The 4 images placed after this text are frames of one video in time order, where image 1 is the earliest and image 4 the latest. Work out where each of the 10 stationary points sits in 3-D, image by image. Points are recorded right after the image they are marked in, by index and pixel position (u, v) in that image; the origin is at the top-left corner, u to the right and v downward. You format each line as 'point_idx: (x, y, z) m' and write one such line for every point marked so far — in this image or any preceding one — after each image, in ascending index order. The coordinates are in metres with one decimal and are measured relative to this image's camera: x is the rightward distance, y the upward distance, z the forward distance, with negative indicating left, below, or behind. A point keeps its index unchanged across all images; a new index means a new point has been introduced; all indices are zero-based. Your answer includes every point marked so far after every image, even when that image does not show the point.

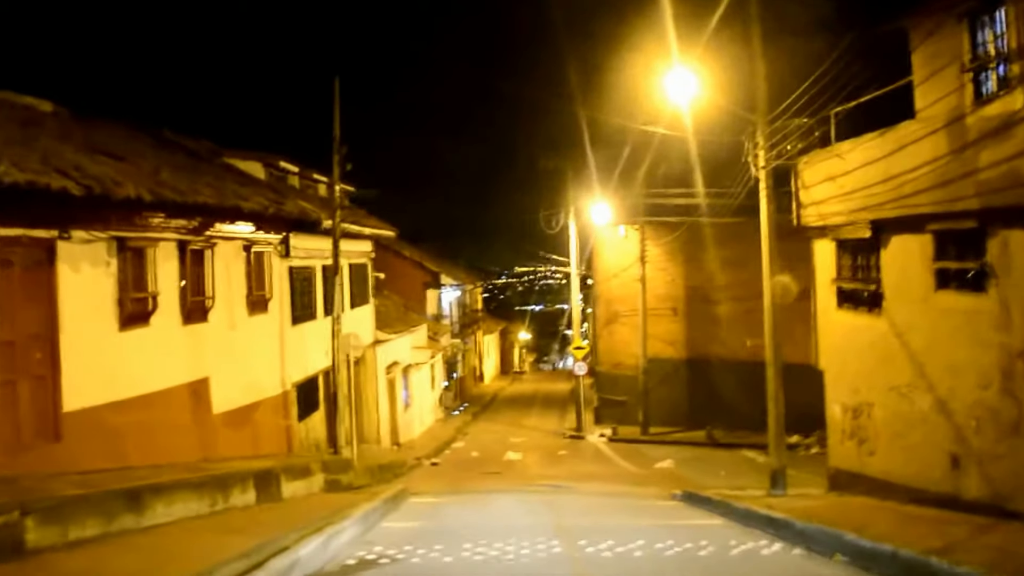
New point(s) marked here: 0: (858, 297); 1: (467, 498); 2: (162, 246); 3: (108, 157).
0: (+5.0, -0.1, +13.9) m
1: (-0.7, -3.4, +15.5) m
2: (-4.9, +0.6, +13.2) m
3: (-5.3, +1.7, +12.4) m
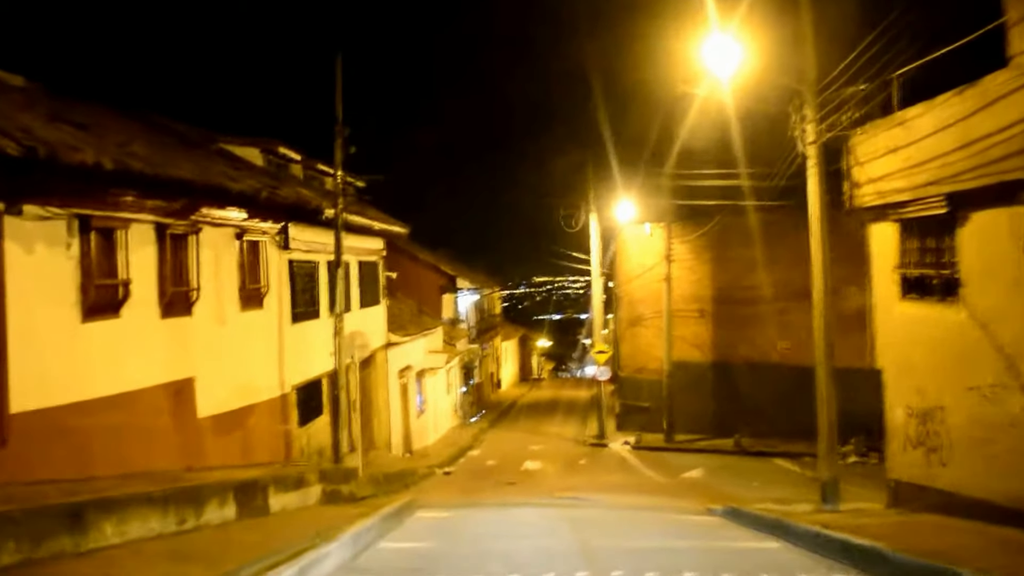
0: (+5.3, 0.0, +12.2) m
1: (-0.4, -3.3, +13.9) m
2: (-4.6, +0.7, +11.7) m
3: (-5.1, +1.9, +10.9) m
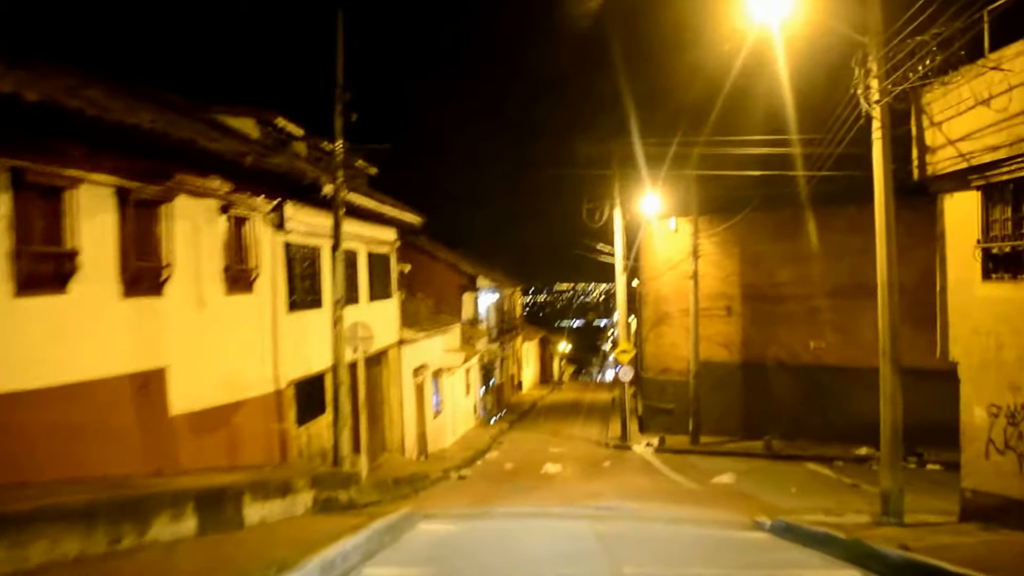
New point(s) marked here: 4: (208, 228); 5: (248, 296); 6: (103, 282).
0: (+5.5, +0.3, +10.3) m
1: (-0.2, -3.0, +12.1) m
2: (-4.4, +1.0, +10.0) m
3: (-4.9, +2.2, +9.3) m
4: (-4.1, +0.8, +12.9) m
5: (-4.0, -0.1, +14.4) m
6: (-4.4, +0.1, +10.3) m
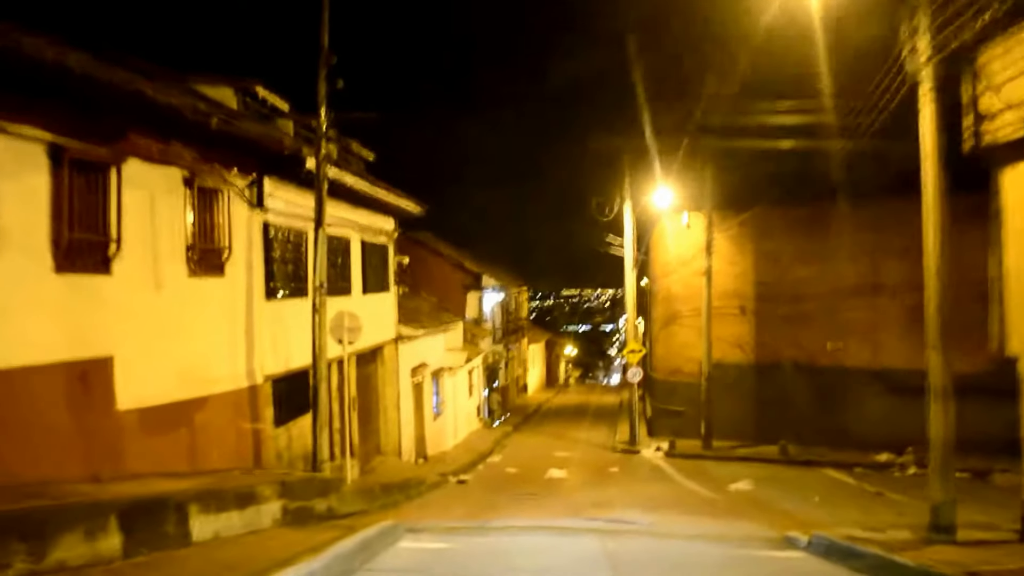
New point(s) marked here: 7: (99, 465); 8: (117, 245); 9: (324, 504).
0: (+5.5, +0.5, +8.7) m
1: (-0.2, -2.8, +10.6) m
2: (-4.4, +1.3, +8.5) m
3: (-4.9, +2.4, +7.7) m
4: (-4.1, +1.0, +11.4) m
5: (-4.0, +0.1, +12.8) m
6: (-4.4, +0.3, +8.7) m
7: (-4.2, -1.8, +9.7) m
8: (-4.2, +0.5, +10.1) m
9: (-2.5, -2.9, +12.8) m
